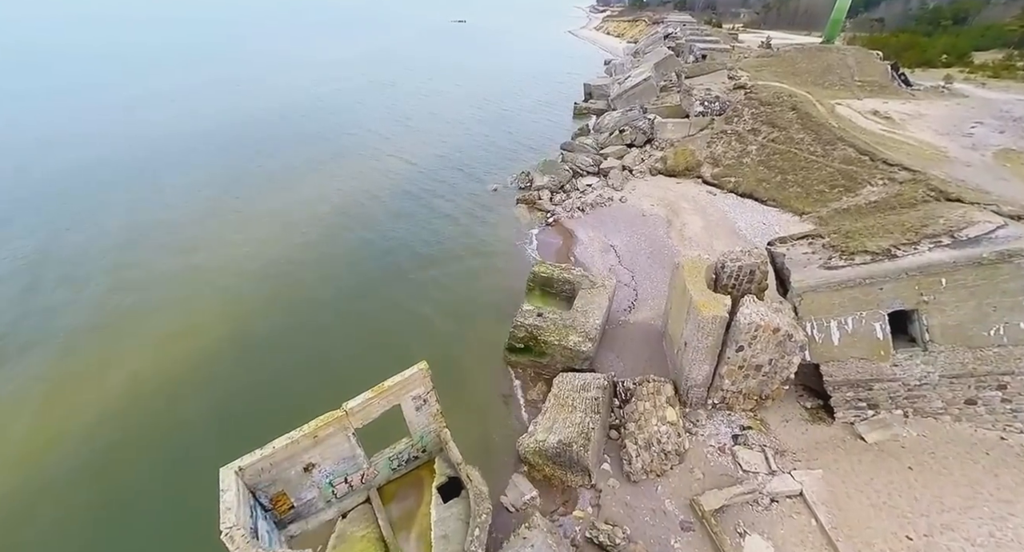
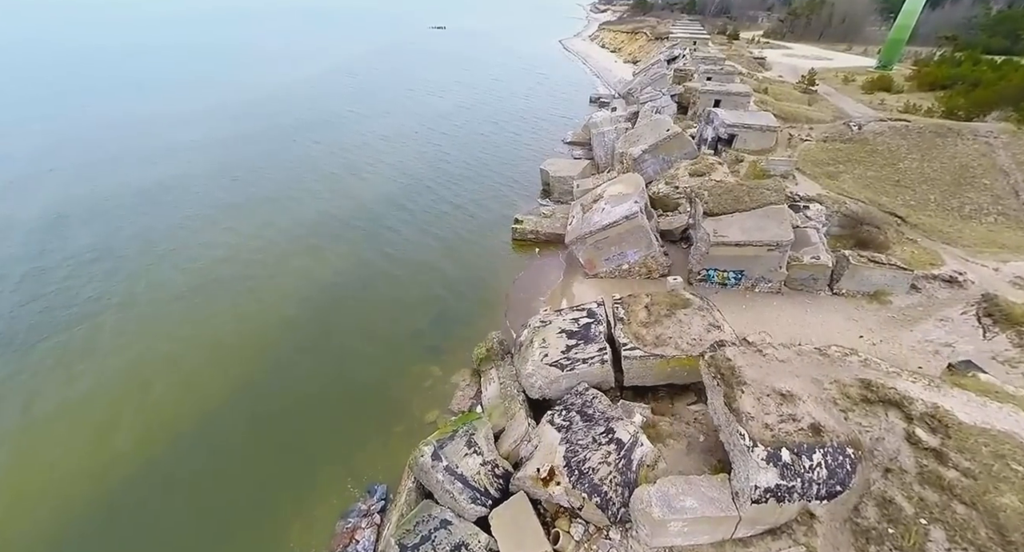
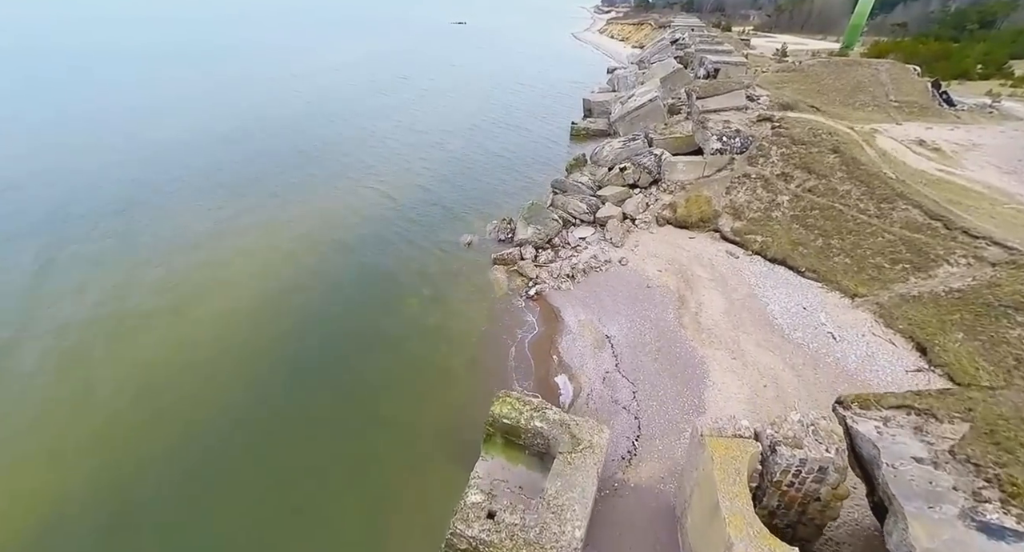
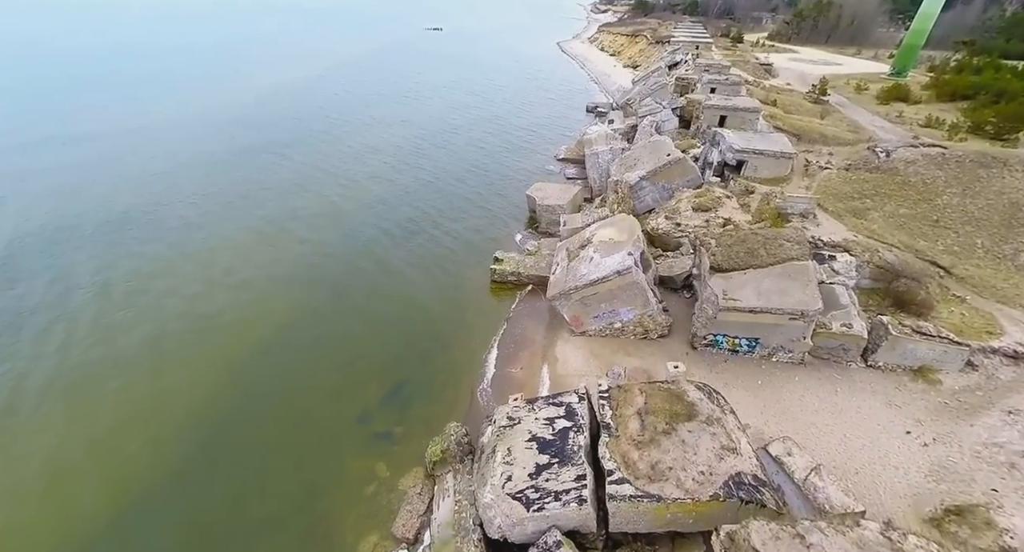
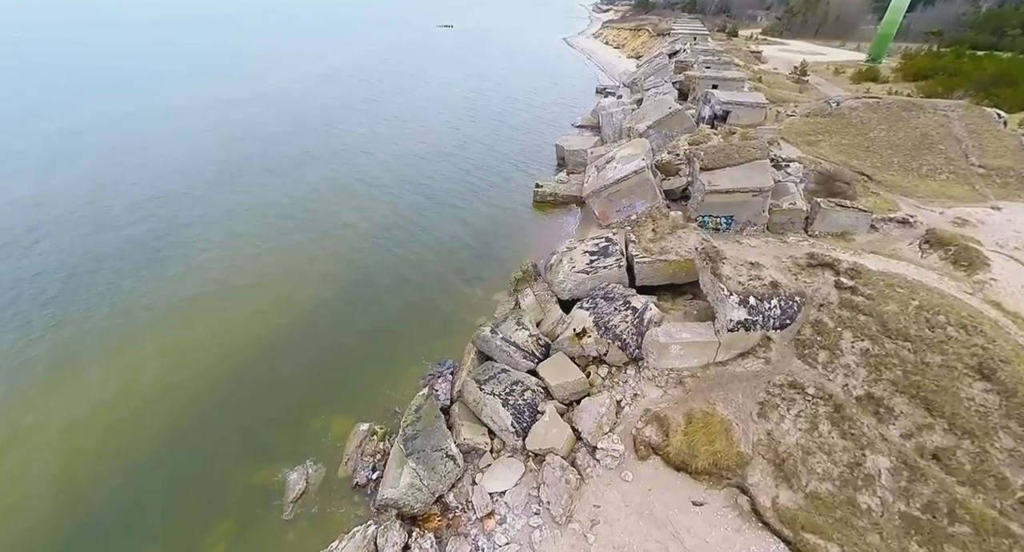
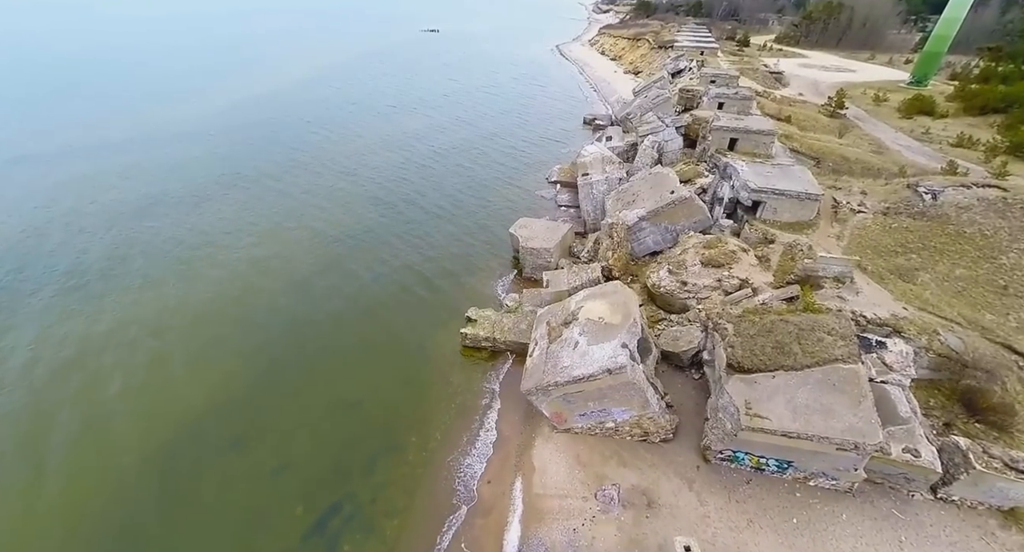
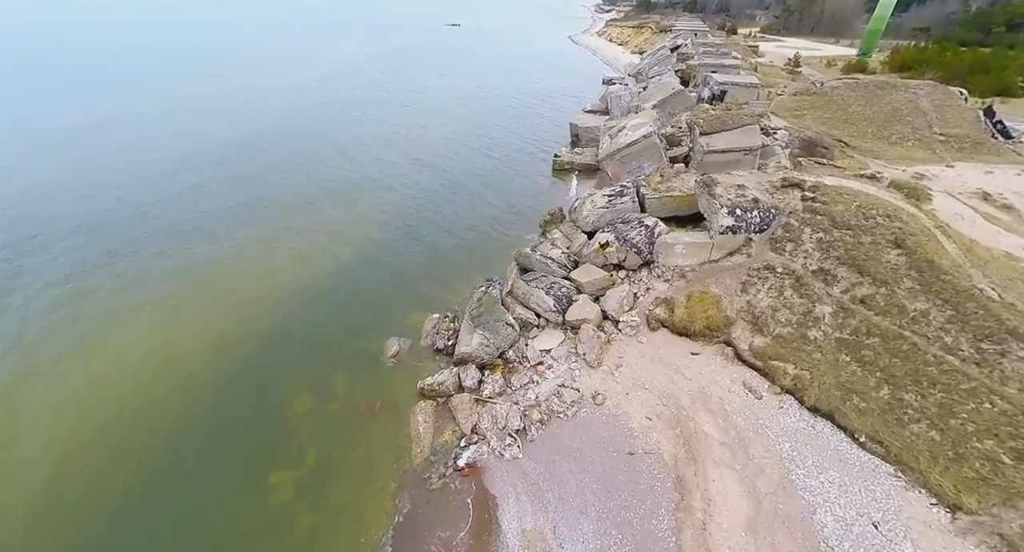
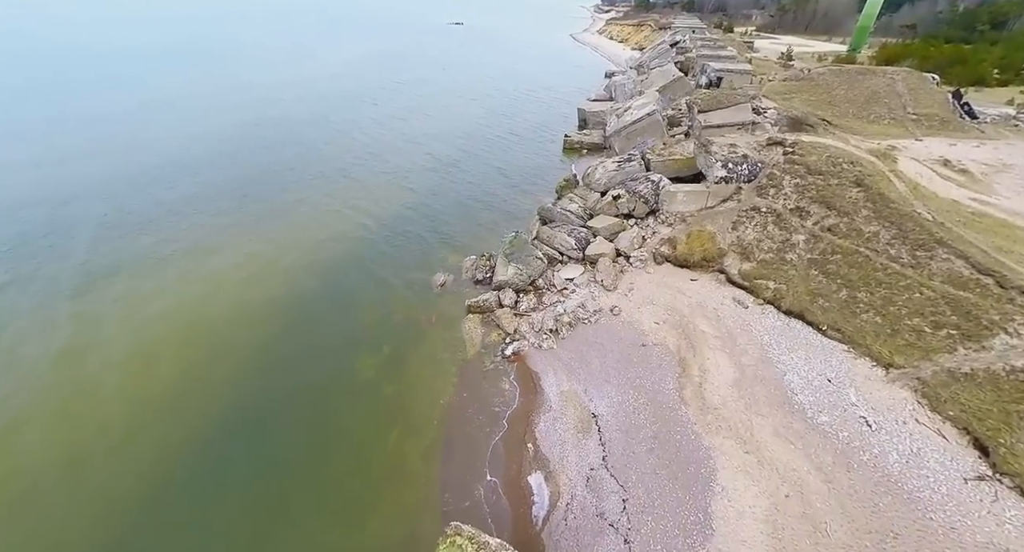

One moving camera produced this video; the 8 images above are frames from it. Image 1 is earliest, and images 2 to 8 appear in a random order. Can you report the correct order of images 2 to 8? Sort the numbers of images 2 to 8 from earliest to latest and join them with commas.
3, 8, 7, 5, 2, 4, 6
